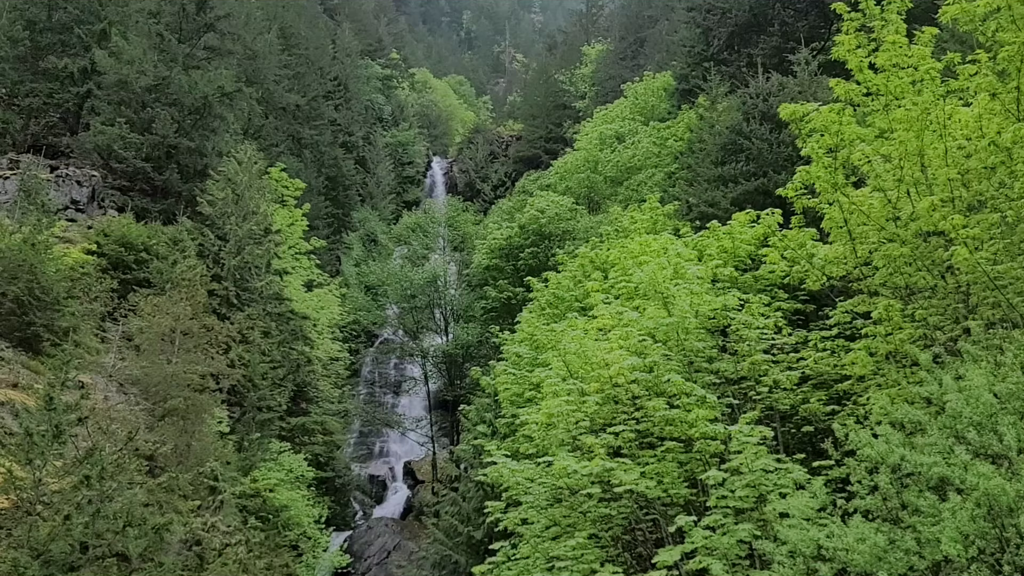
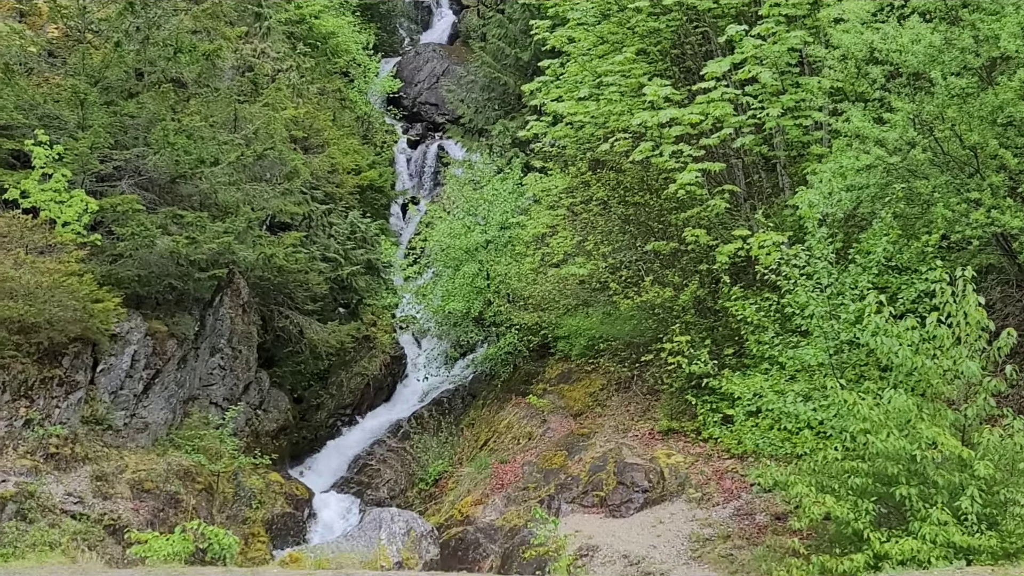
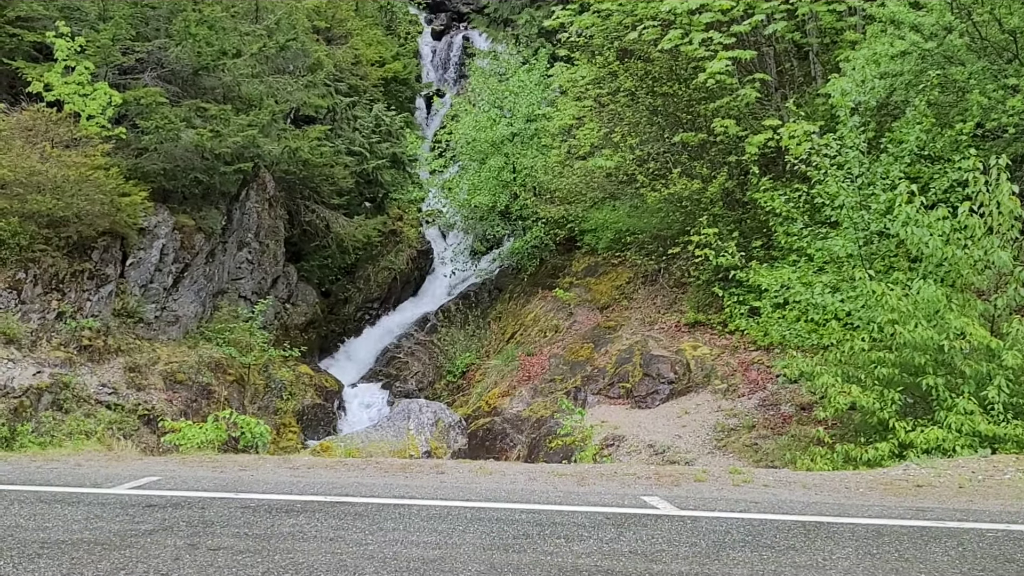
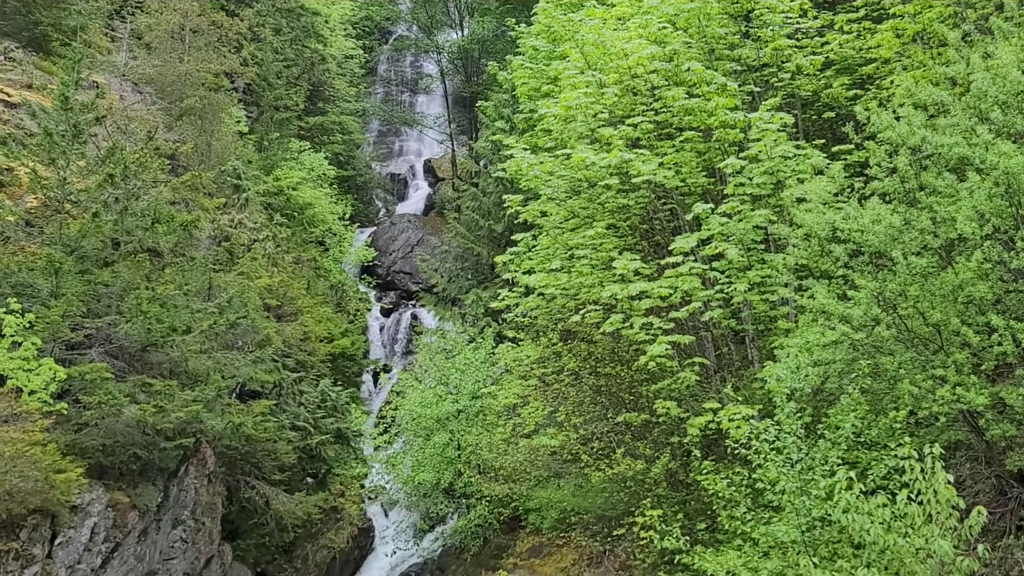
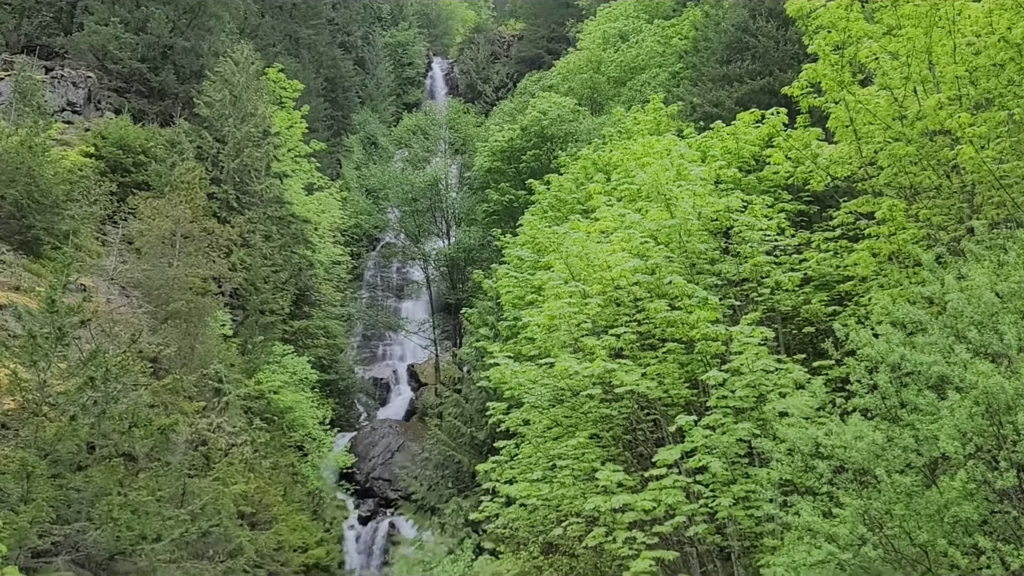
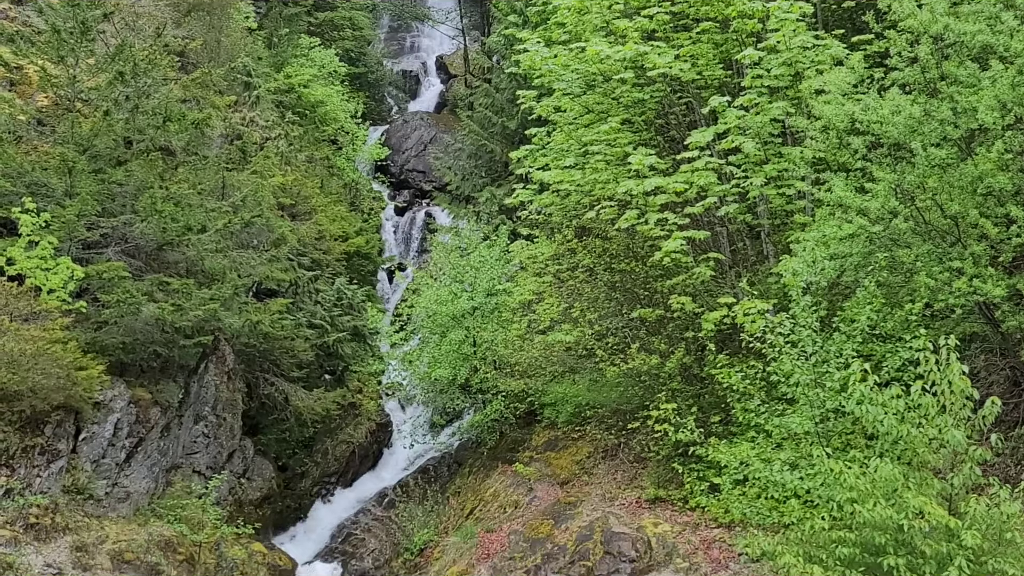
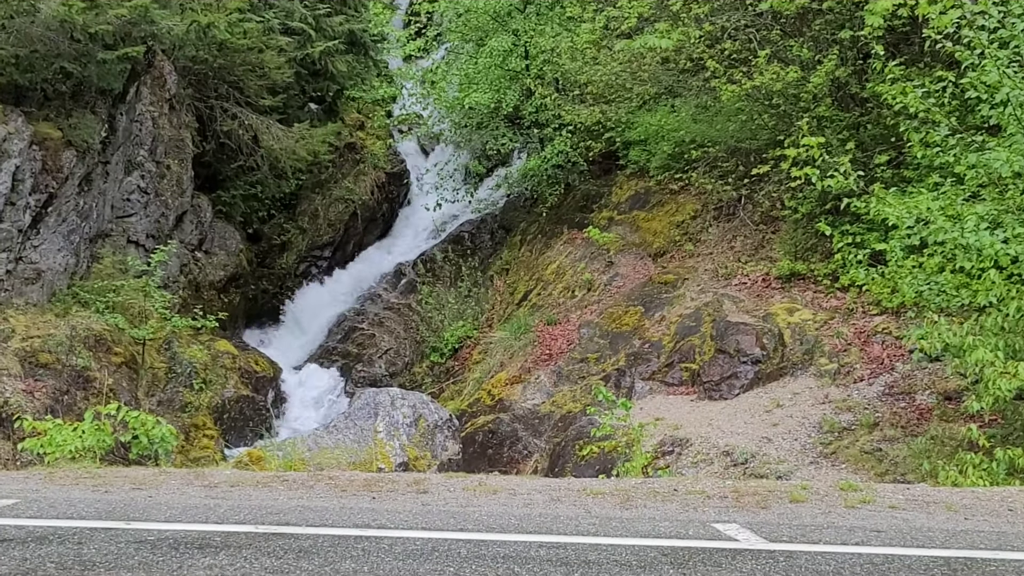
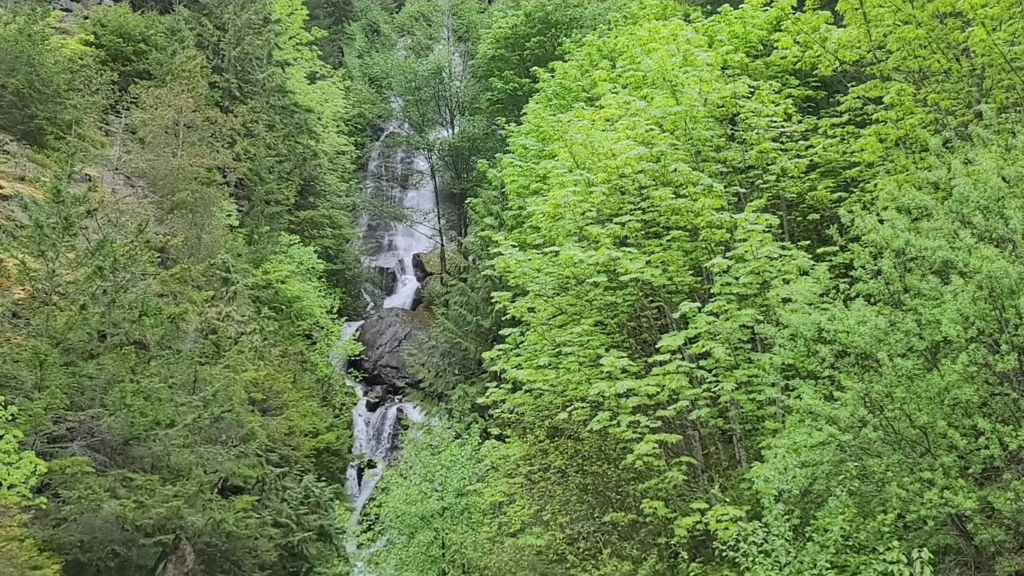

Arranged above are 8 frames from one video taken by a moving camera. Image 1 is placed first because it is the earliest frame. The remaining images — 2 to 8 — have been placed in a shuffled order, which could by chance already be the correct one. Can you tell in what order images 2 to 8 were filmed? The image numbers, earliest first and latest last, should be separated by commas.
5, 8, 4, 6, 2, 3, 7
